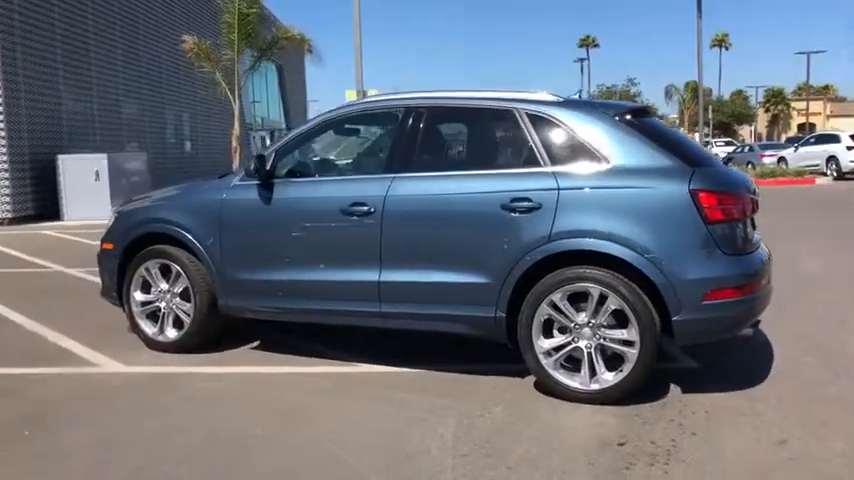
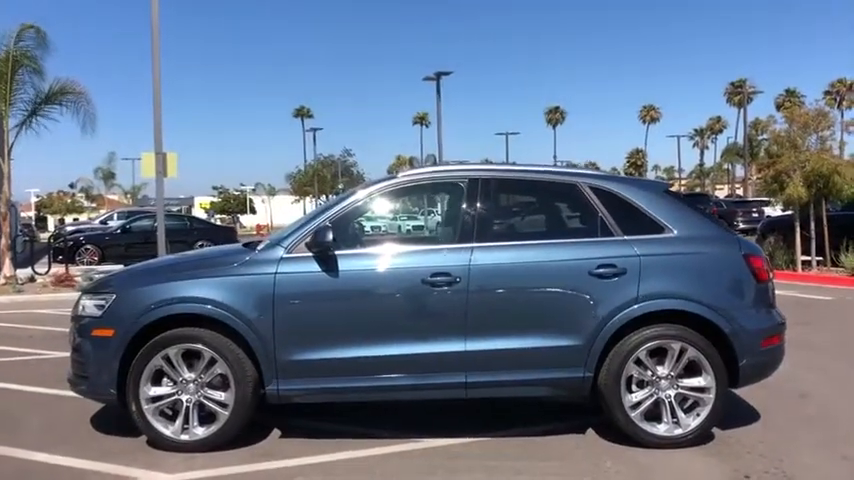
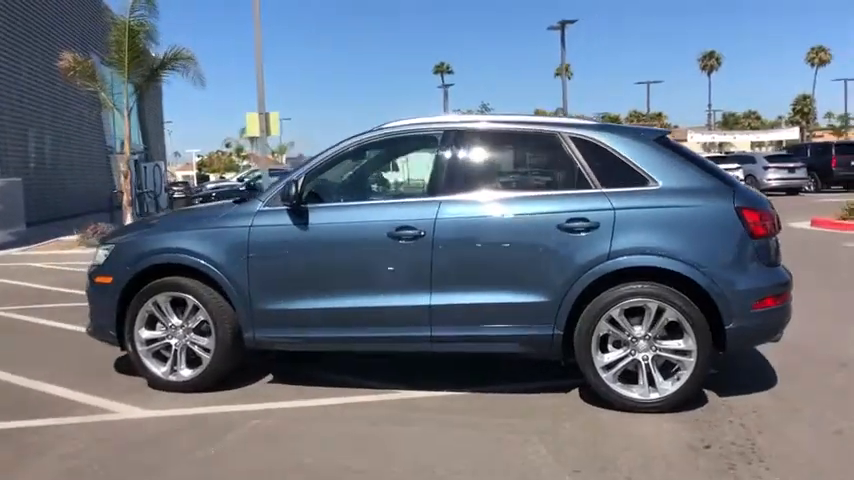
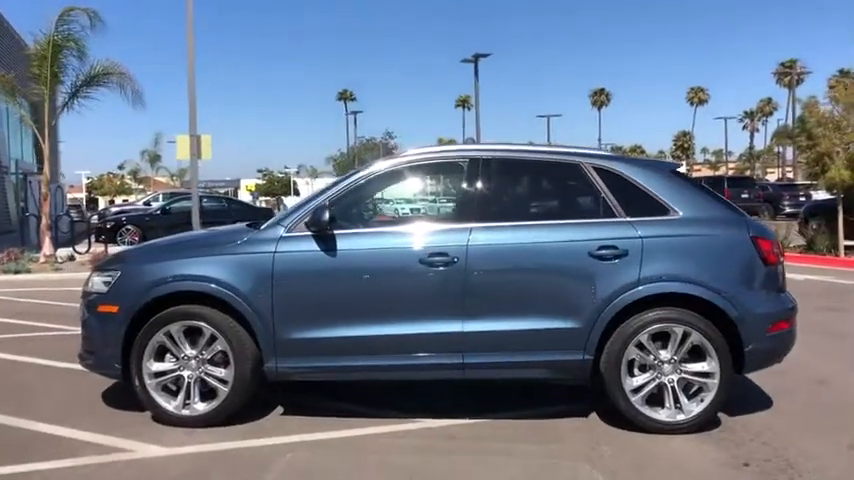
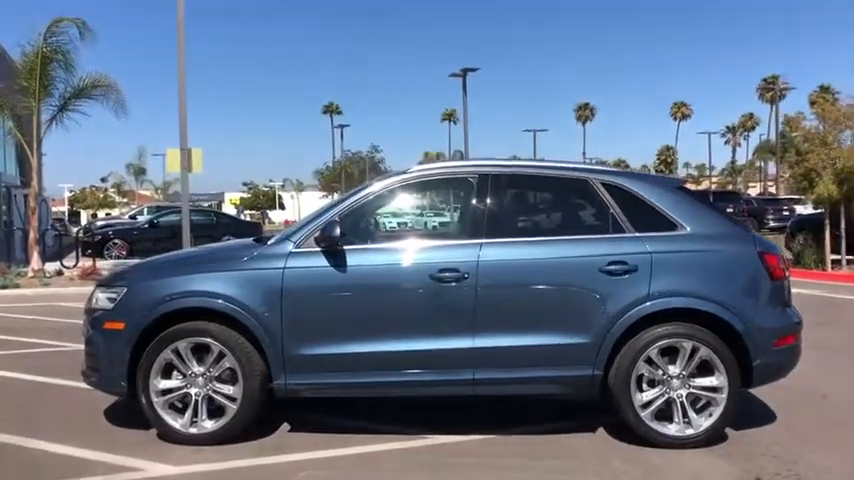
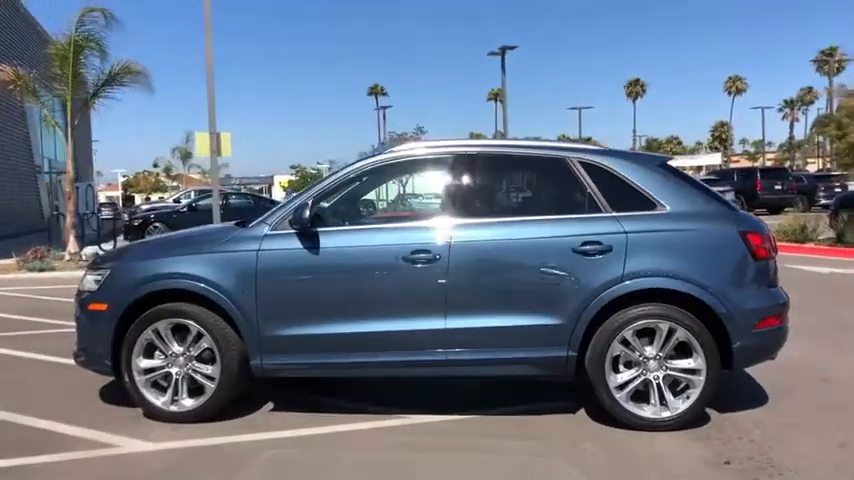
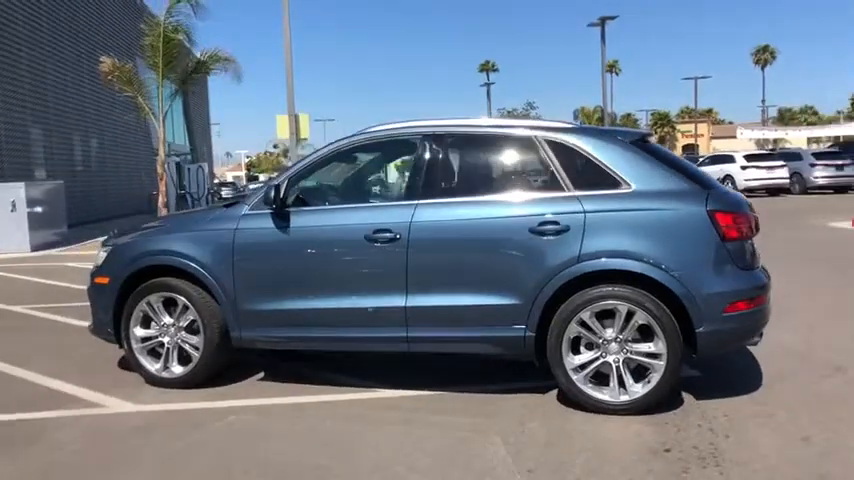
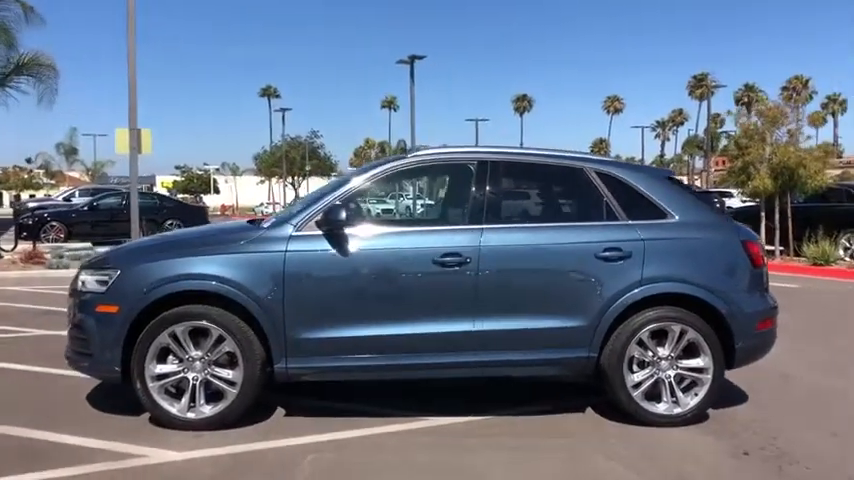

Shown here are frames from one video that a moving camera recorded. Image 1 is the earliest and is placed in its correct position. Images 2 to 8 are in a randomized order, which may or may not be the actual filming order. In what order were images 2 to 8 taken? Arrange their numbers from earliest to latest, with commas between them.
7, 3, 6, 4, 5, 2, 8
